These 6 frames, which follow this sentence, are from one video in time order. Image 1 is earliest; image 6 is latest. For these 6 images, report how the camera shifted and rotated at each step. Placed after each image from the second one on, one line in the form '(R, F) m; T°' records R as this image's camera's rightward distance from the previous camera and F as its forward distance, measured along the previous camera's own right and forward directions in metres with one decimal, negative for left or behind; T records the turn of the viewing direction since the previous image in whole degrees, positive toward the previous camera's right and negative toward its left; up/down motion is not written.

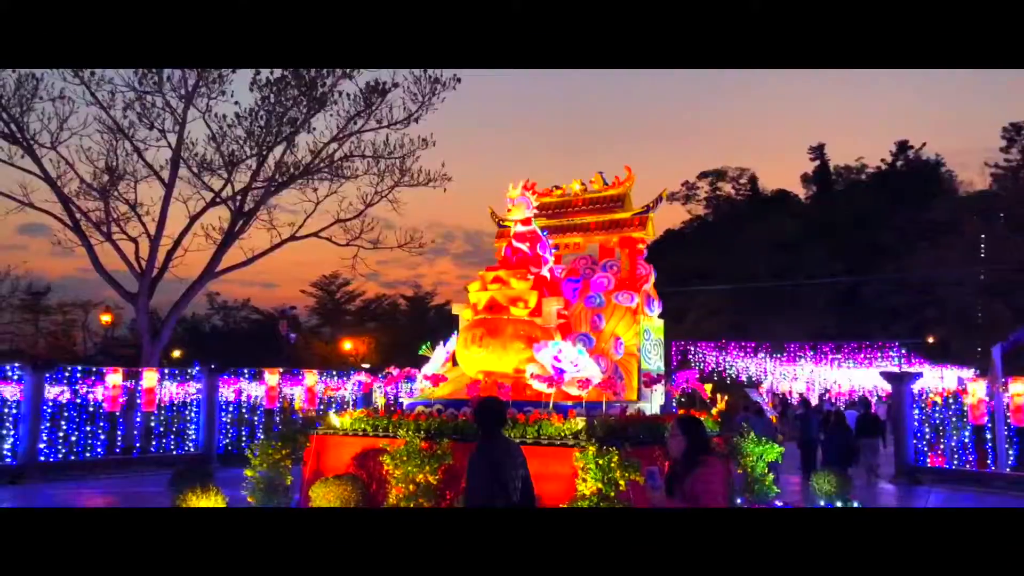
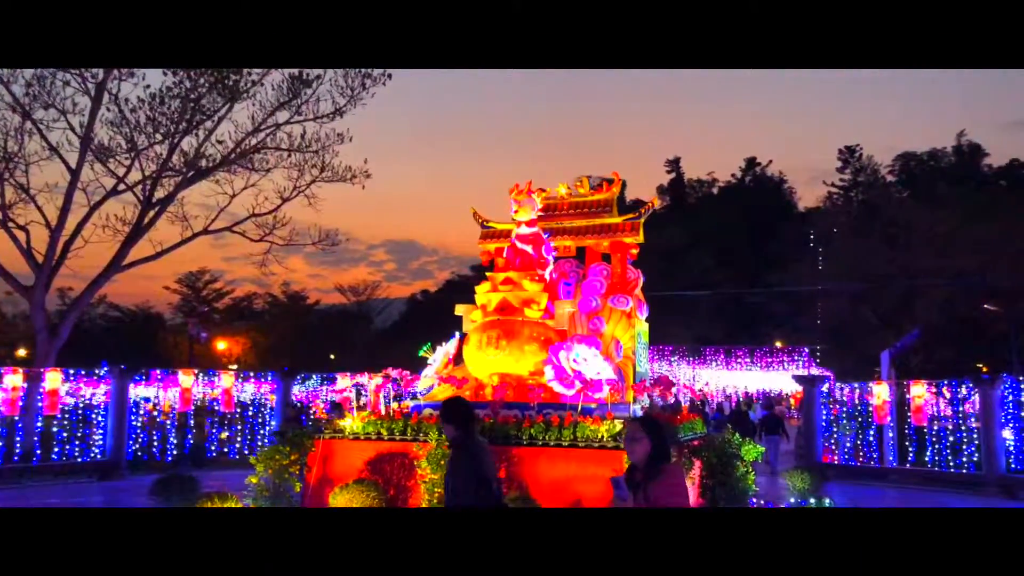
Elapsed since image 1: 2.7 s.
(-1.8, +0.2) m; +10°
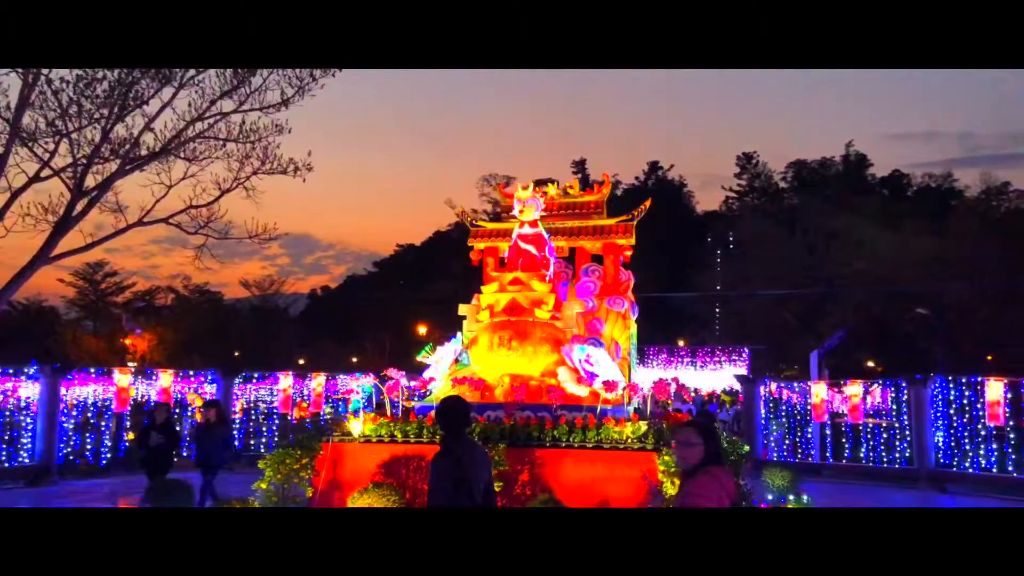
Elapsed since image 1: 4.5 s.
(-1.3, +0.2) m; +7°
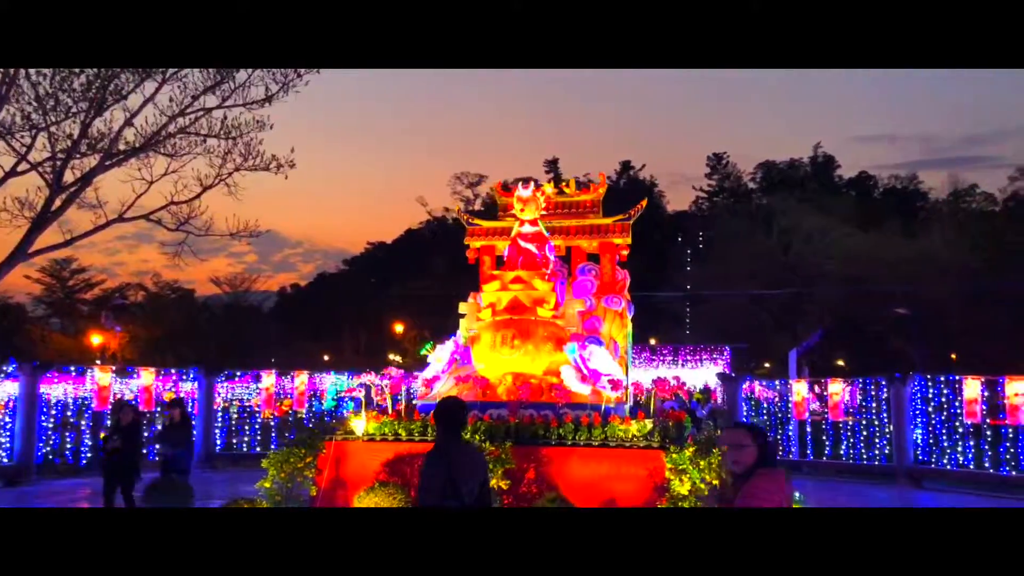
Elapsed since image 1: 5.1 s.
(-0.4, 0.0) m; +2°
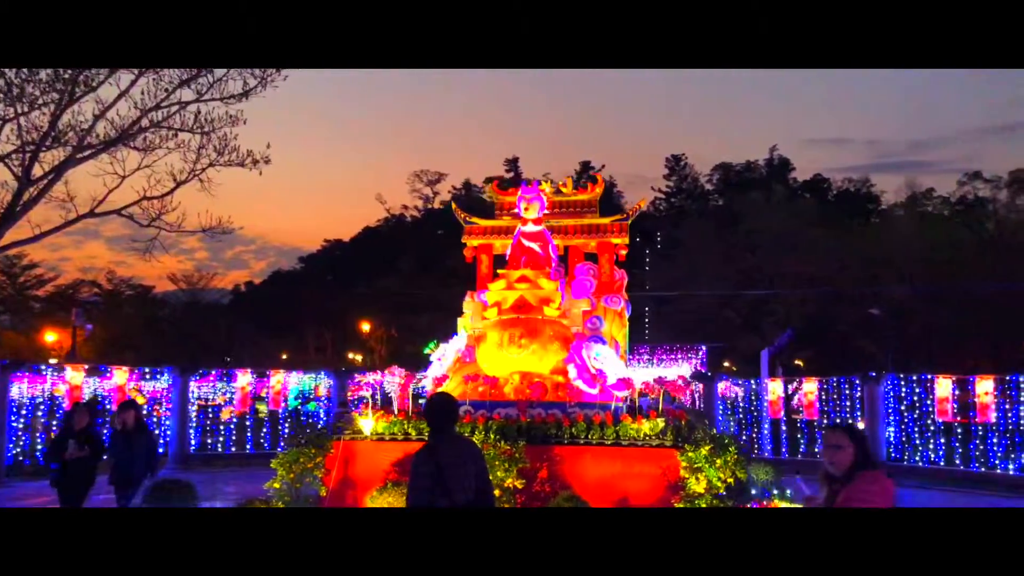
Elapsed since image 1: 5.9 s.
(-0.6, 0.0) m; +3°
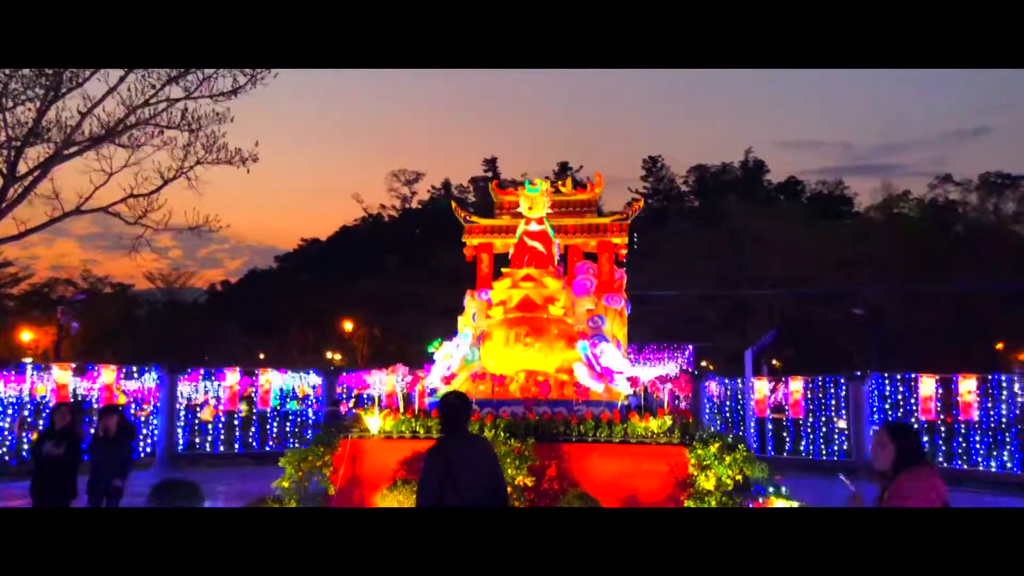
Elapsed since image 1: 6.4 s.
(-0.3, -0.1) m; +2°
